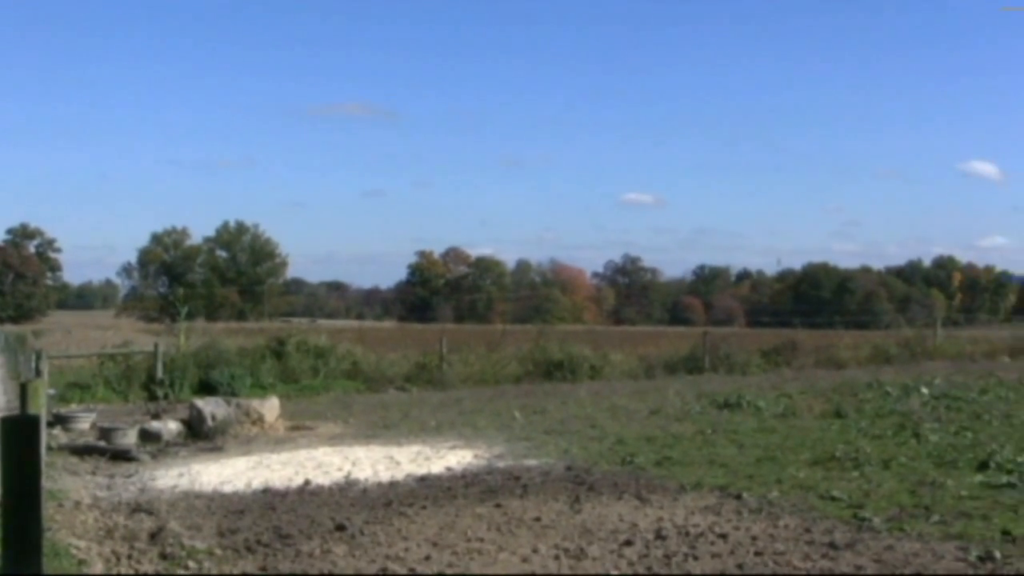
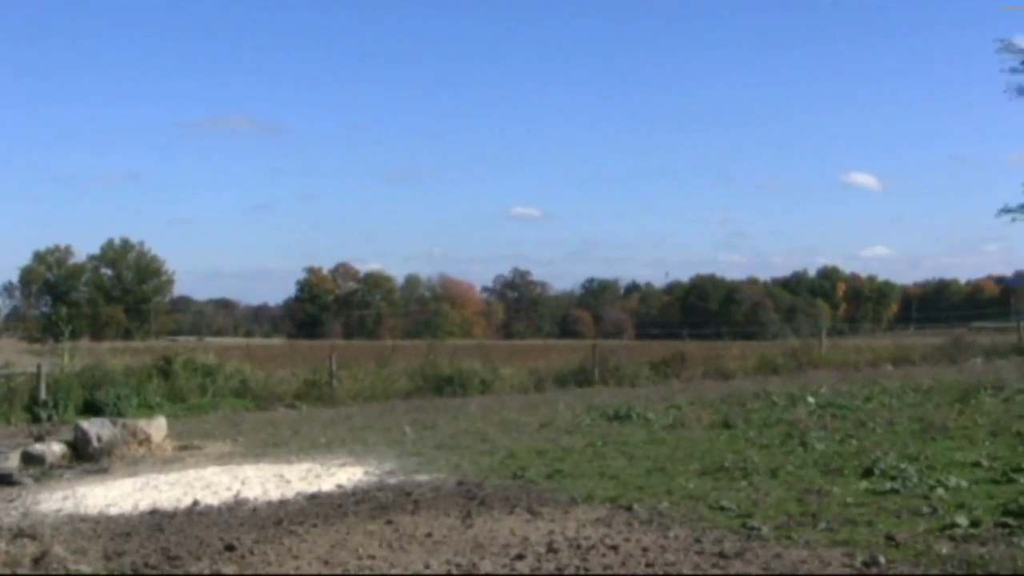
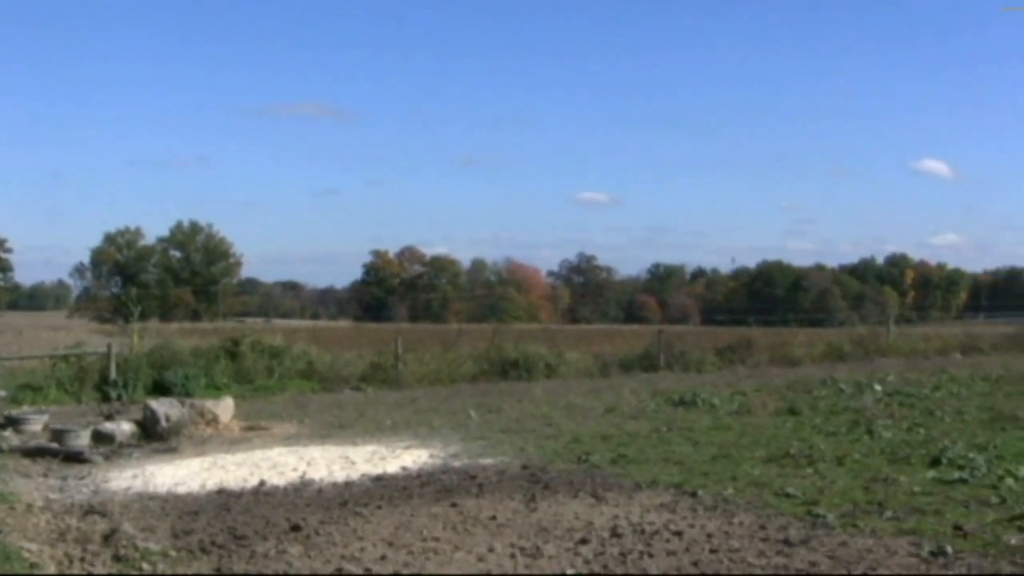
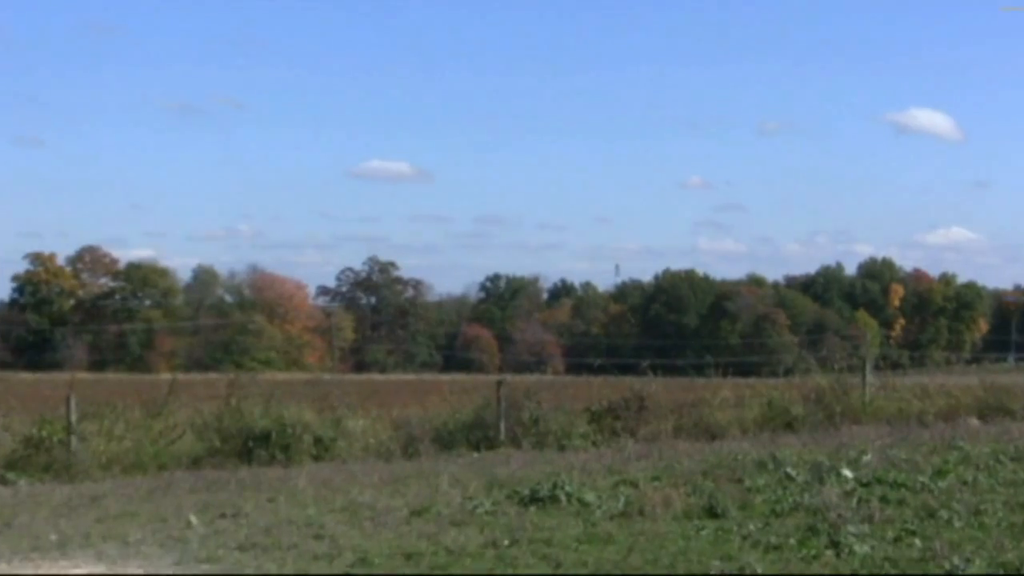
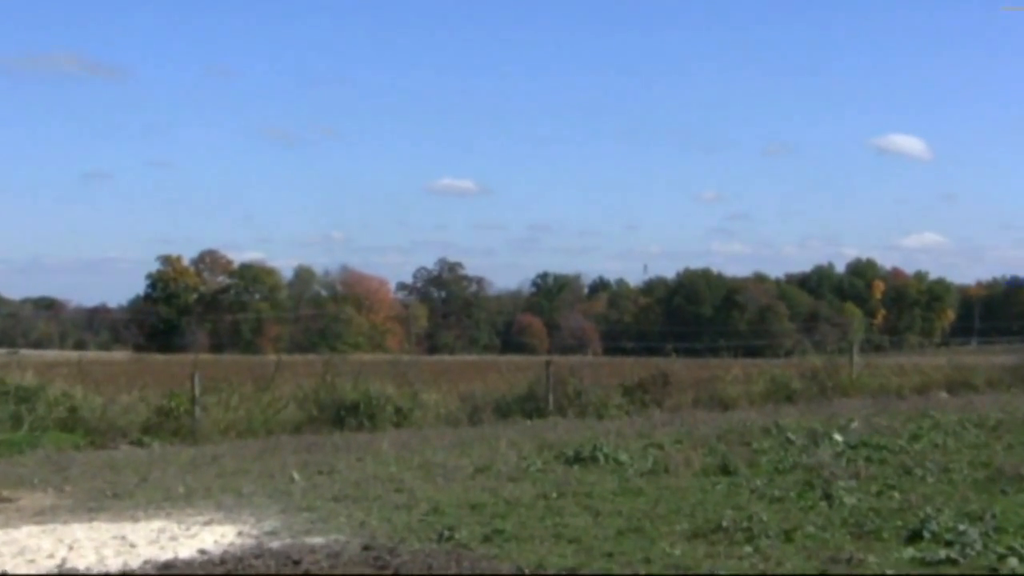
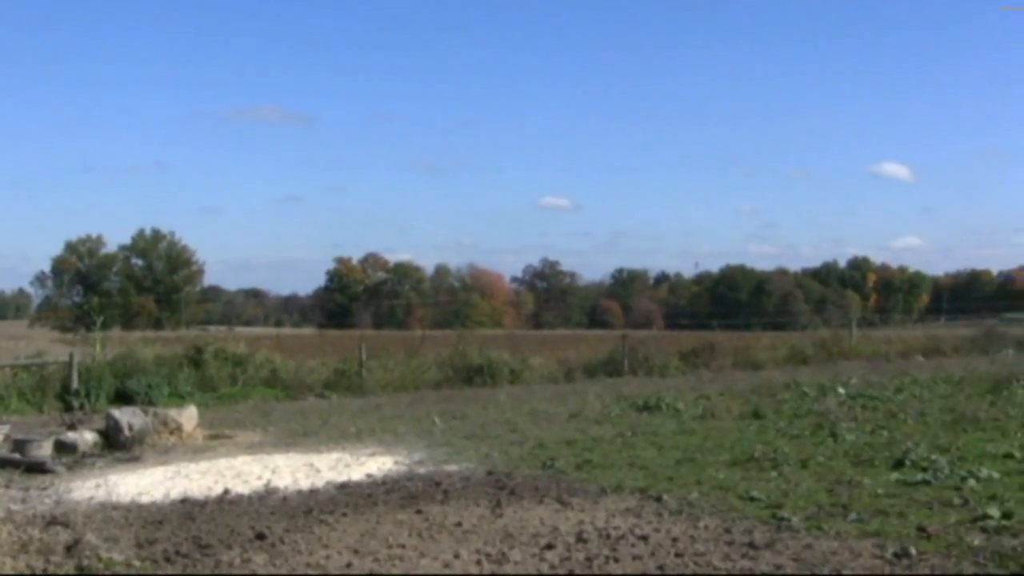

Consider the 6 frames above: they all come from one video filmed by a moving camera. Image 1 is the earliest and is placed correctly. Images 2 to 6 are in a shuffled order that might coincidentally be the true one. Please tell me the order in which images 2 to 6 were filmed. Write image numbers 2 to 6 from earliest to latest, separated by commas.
3, 6, 2, 5, 4
